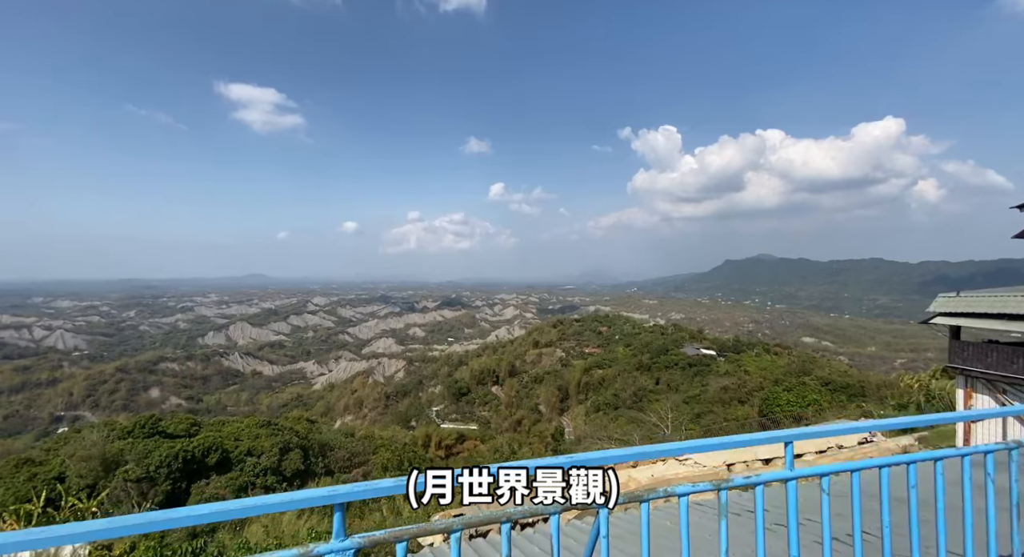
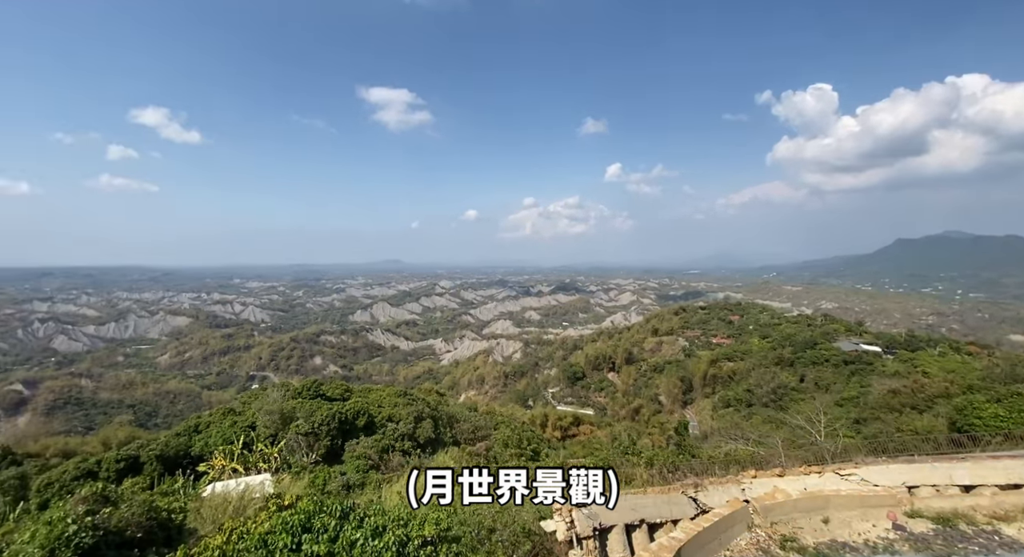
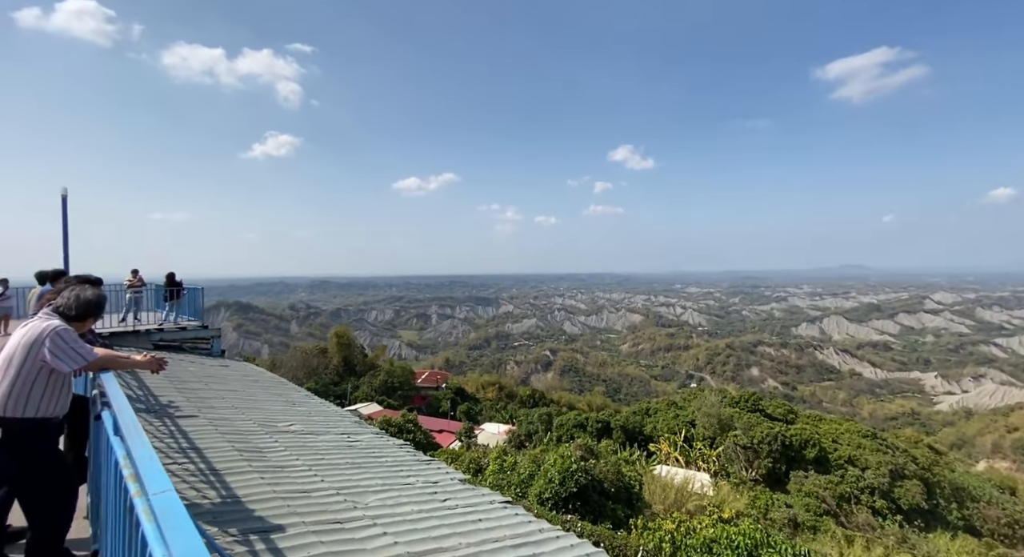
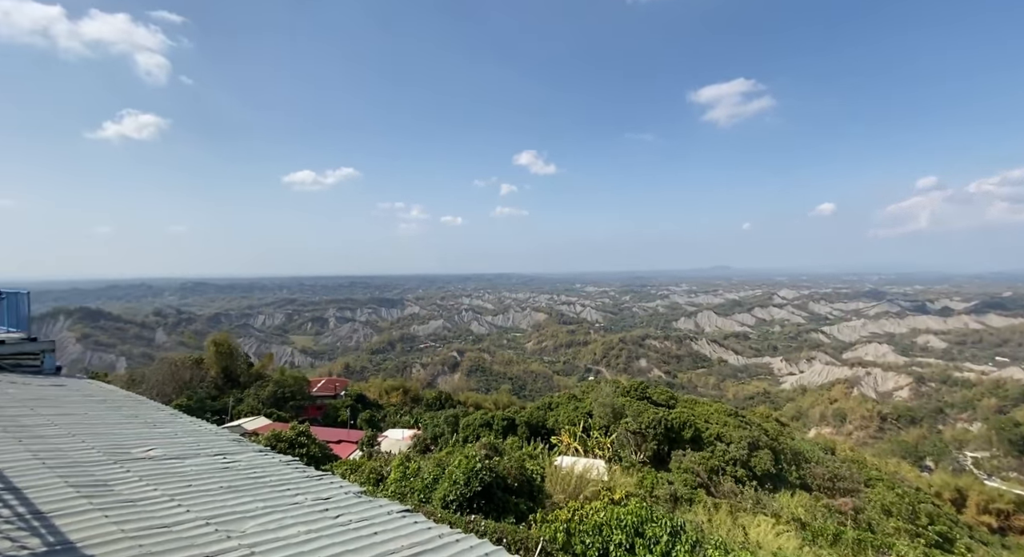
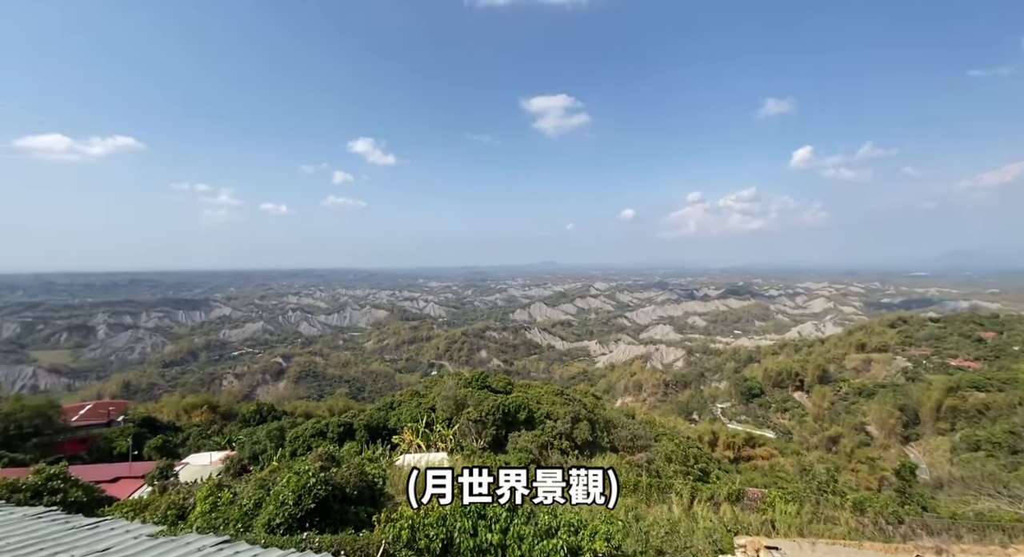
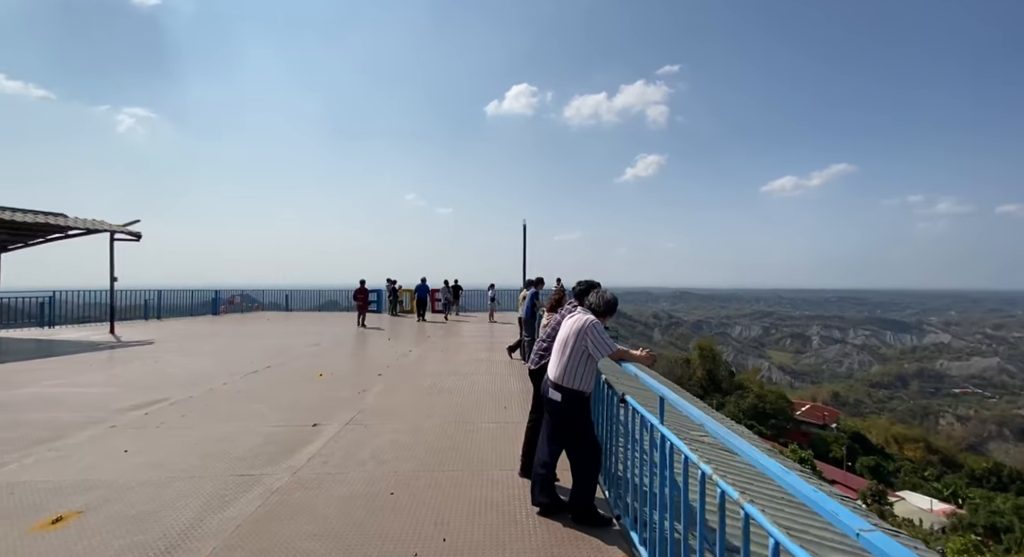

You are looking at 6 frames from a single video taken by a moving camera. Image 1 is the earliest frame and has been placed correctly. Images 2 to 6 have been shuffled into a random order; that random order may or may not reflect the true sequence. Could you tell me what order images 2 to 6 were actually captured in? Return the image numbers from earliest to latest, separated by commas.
2, 5, 4, 3, 6
